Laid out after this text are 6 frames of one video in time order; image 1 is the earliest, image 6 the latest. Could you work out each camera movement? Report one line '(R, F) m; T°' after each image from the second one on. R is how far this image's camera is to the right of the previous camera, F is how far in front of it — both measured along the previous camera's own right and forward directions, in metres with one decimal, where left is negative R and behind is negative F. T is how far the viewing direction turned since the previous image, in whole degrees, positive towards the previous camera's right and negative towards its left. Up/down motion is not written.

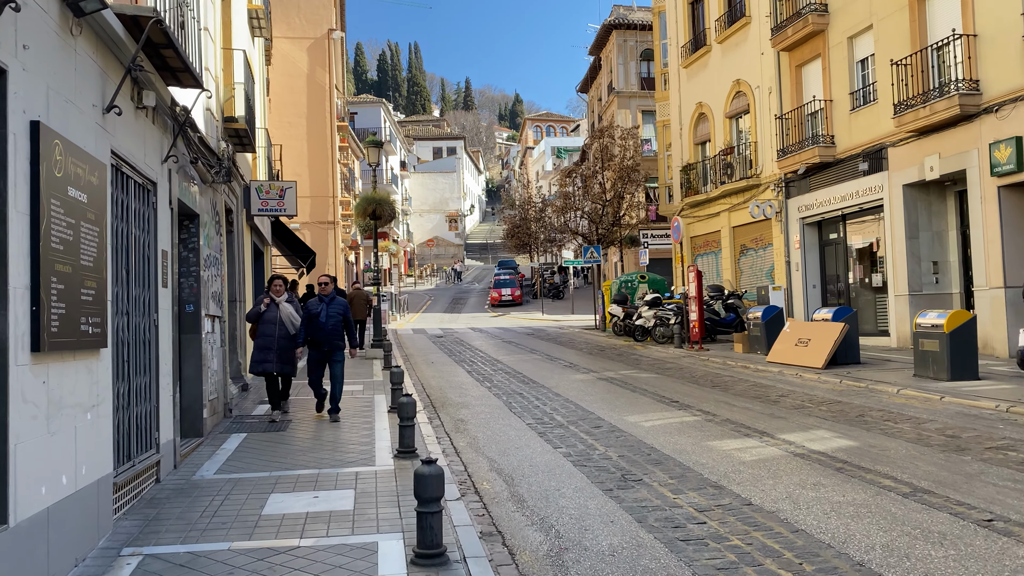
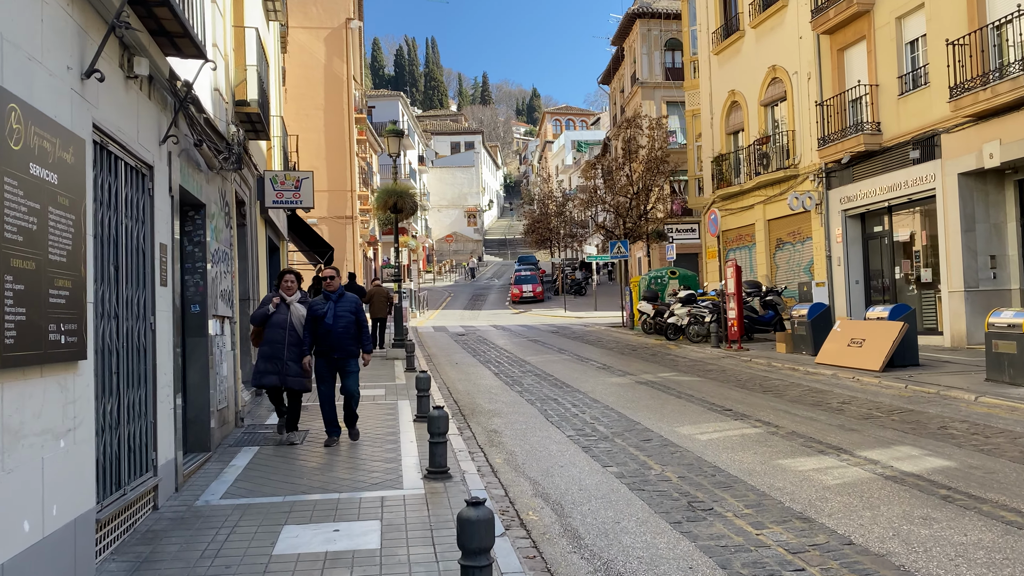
(-0.2, +1.0) m; -1°
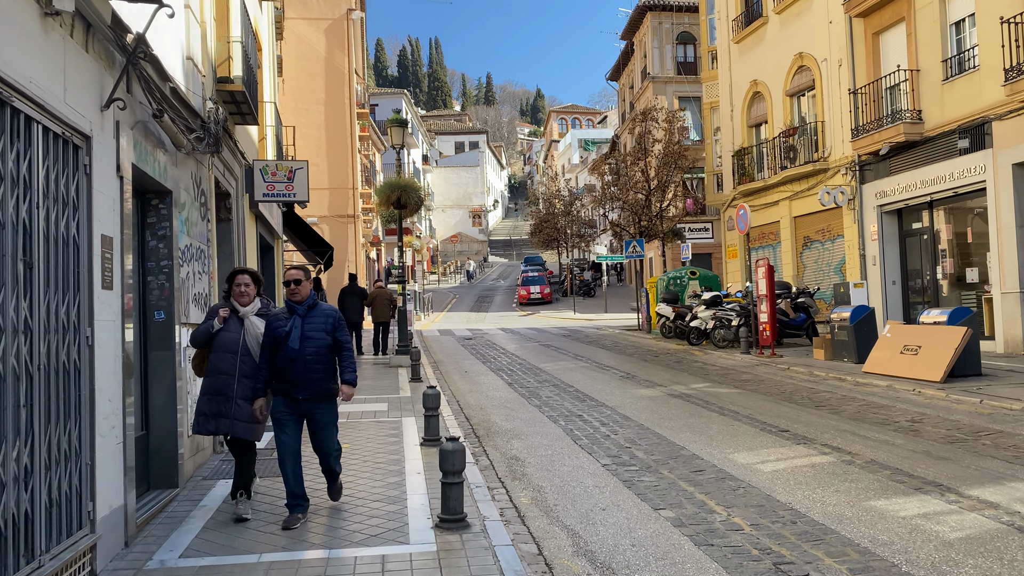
(-0.2, +1.4) m; 0°
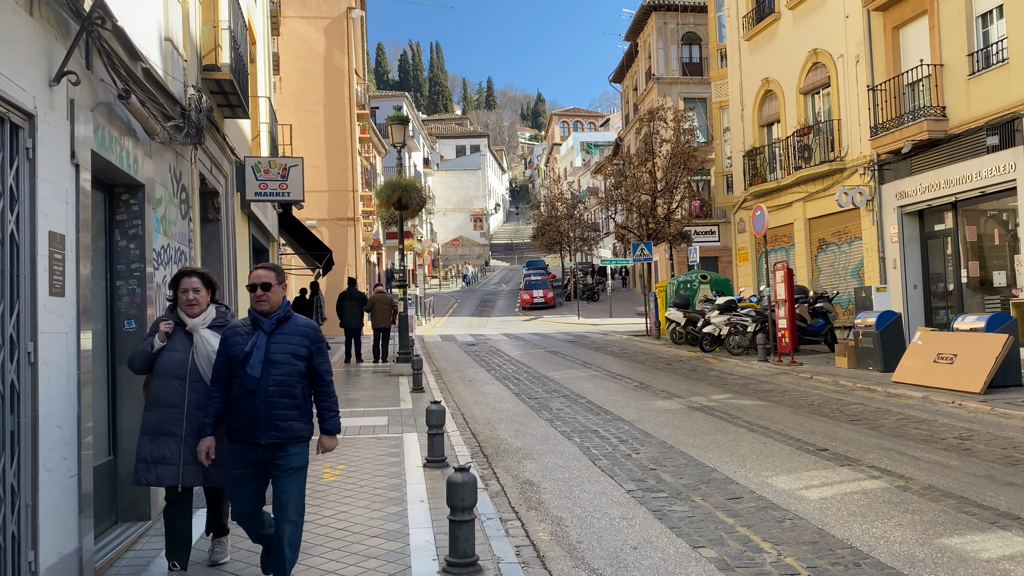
(-0.1, +0.8) m; 0°
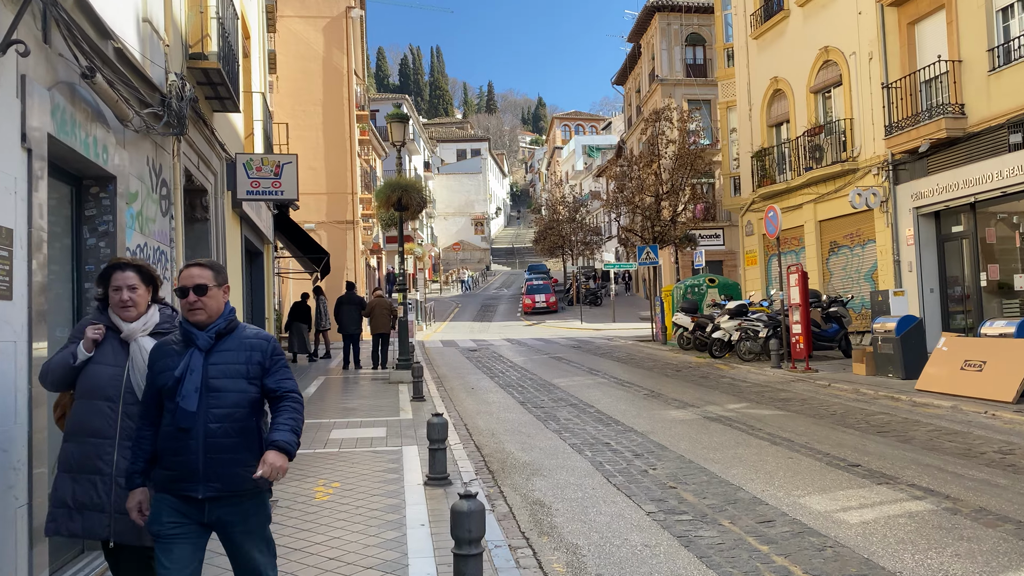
(-0.1, +0.6) m; 0°
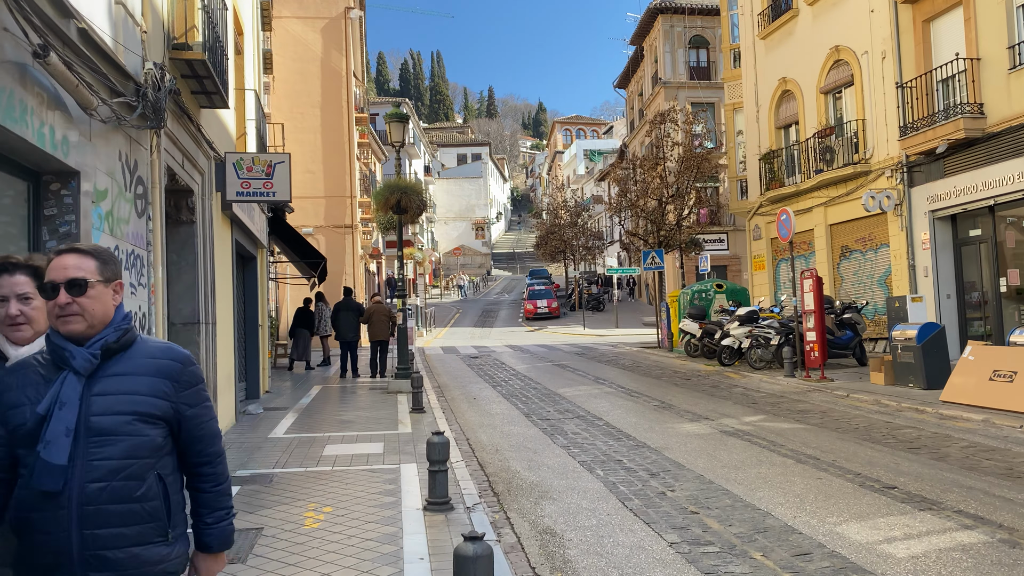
(-0.1, +0.6) m; 0°
